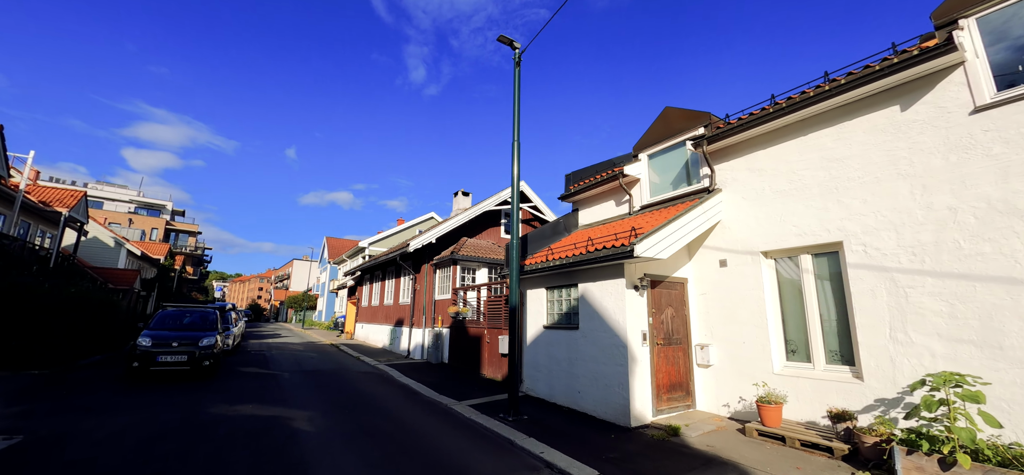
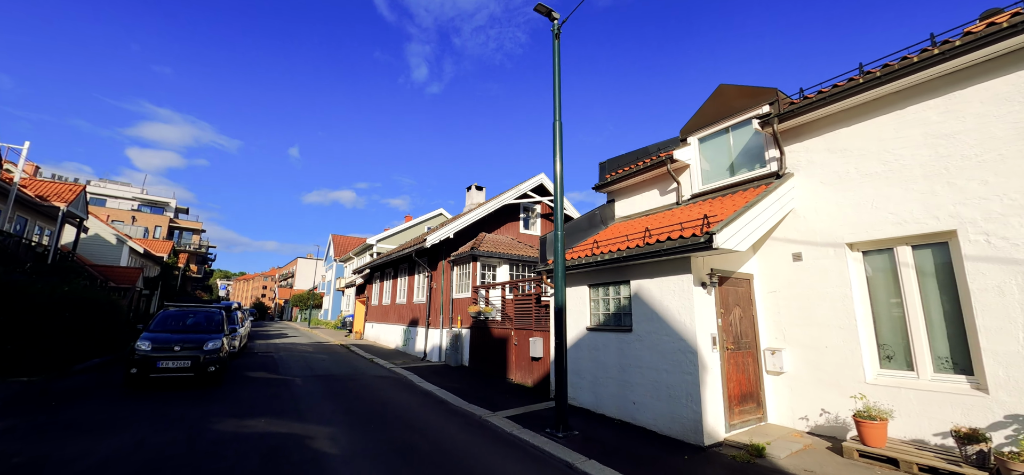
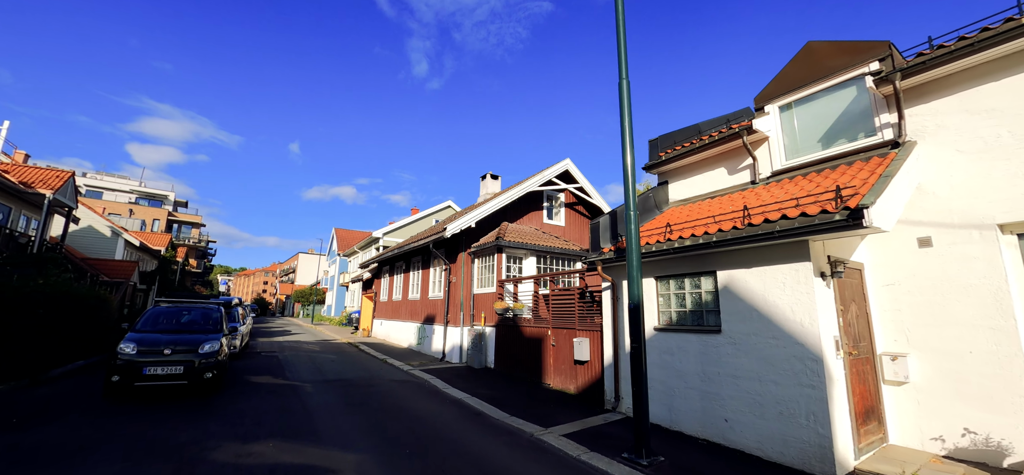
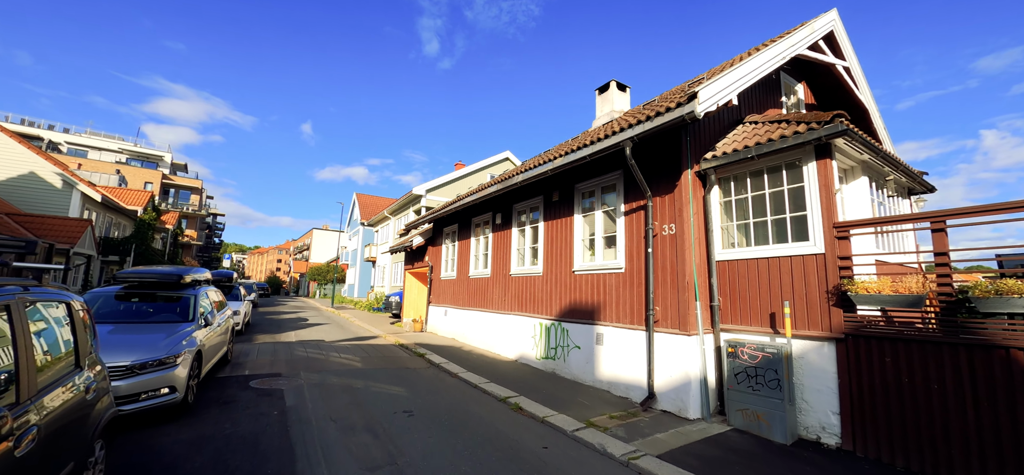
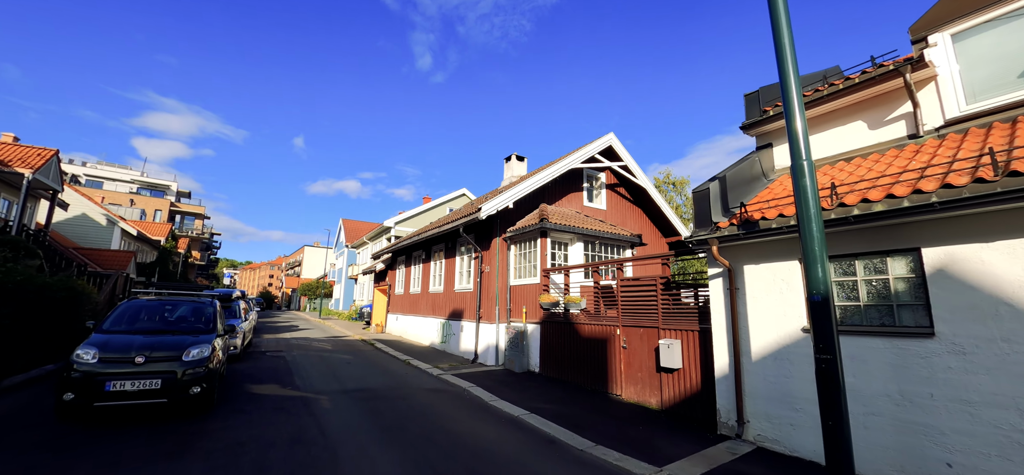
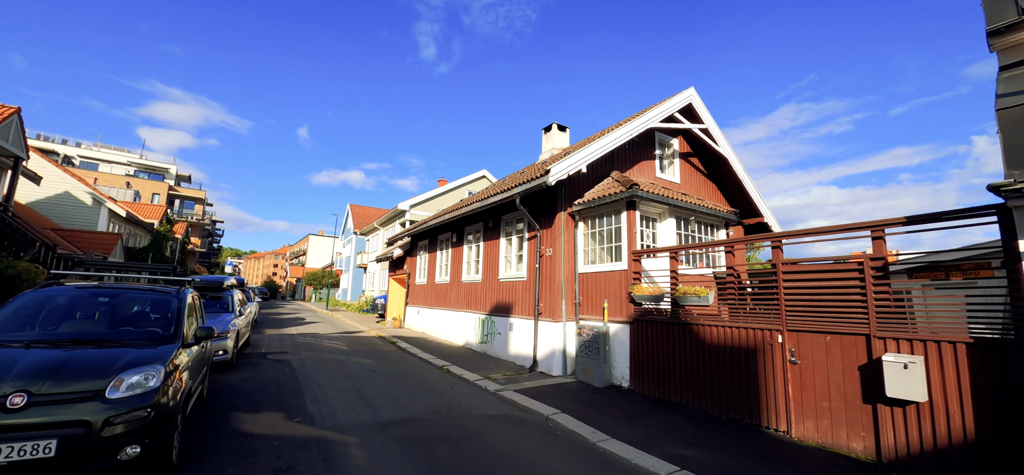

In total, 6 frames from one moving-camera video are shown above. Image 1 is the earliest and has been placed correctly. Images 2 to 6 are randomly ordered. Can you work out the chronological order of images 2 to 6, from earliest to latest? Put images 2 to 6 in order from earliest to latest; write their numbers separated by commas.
2, 3, 5, 6, 4
